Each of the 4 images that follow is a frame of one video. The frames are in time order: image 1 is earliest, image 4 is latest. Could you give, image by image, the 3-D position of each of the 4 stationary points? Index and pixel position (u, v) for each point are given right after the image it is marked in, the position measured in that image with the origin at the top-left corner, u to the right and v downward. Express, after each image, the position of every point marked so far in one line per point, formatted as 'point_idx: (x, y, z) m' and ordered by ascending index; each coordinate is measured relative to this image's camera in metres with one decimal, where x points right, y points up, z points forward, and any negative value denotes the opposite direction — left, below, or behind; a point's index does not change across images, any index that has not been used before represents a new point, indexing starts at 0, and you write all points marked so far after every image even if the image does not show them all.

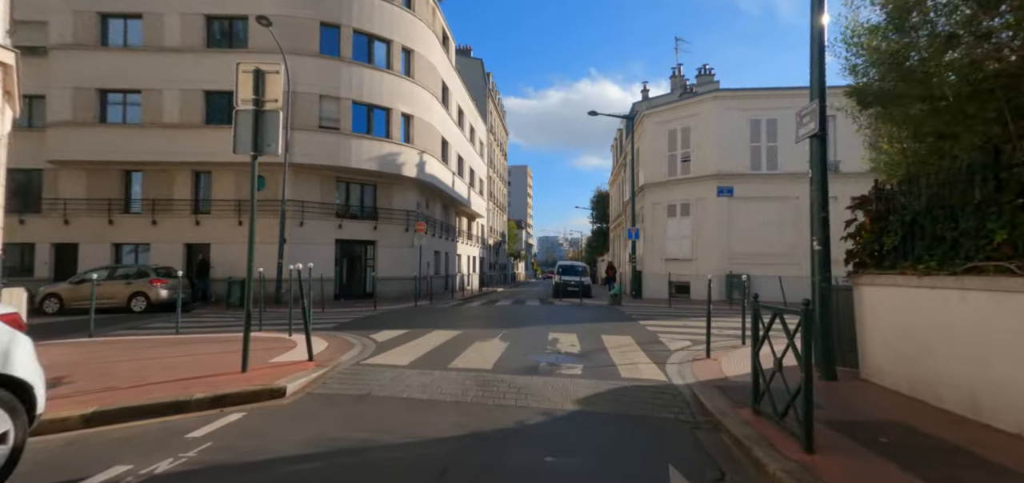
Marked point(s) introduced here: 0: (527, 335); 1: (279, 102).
0: (+0.3, -2.1, +10.5) m
1: (-3.2, +1.9, +6.5) m
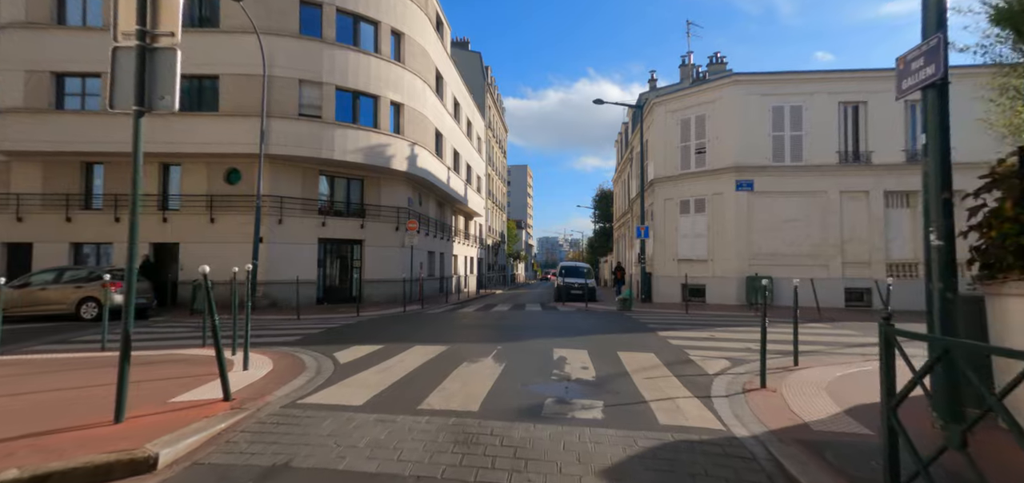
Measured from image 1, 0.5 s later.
0: (+0.3, -2.0, +8.6) m
1: (-3.3, +2.0, +4.6) m
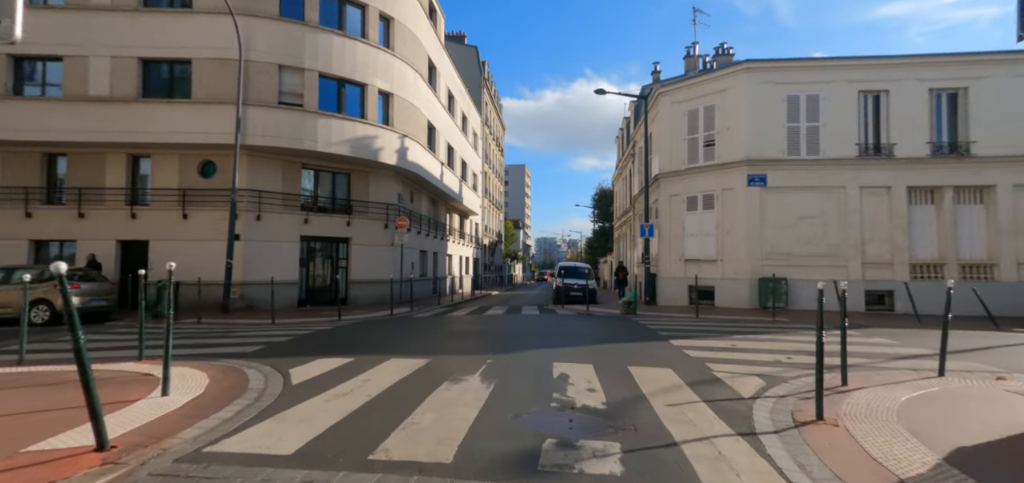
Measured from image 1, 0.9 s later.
0: (+0.1, -2.0, +7.3) m
1: (-3.4, +2.1, +3.2) m
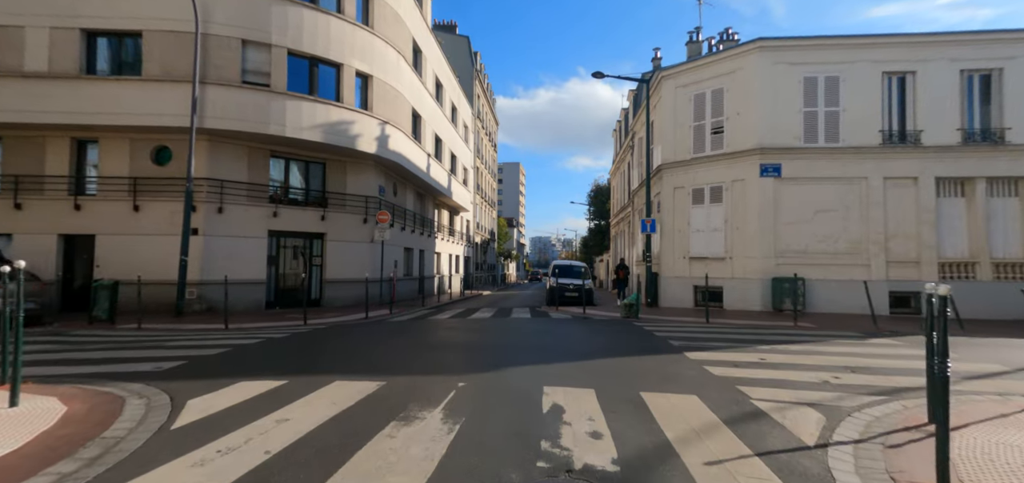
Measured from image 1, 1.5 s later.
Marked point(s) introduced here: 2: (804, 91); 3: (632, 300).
0: (-0.1, -1.8, +5.6) m
1: (-3.6, +2.2, +1.5) m
2: (+10.2, +5.3, +16.2) m
3: (+3.9, -1.9, +15.3) m
